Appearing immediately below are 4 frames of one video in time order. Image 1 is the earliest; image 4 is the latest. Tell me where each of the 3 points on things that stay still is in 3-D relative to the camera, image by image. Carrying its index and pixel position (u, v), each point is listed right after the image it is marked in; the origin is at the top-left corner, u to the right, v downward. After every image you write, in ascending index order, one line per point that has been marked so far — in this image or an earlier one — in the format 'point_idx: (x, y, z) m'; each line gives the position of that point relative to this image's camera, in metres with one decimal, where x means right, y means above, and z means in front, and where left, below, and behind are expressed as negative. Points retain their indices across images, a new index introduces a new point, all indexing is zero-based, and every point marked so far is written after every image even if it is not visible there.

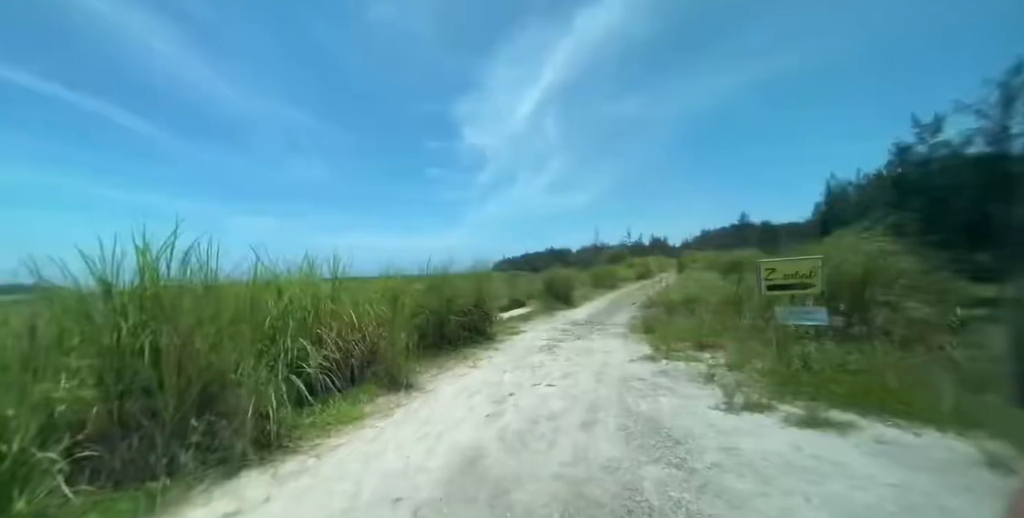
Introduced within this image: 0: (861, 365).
0: (+6.6, -2.0, +7.2) m
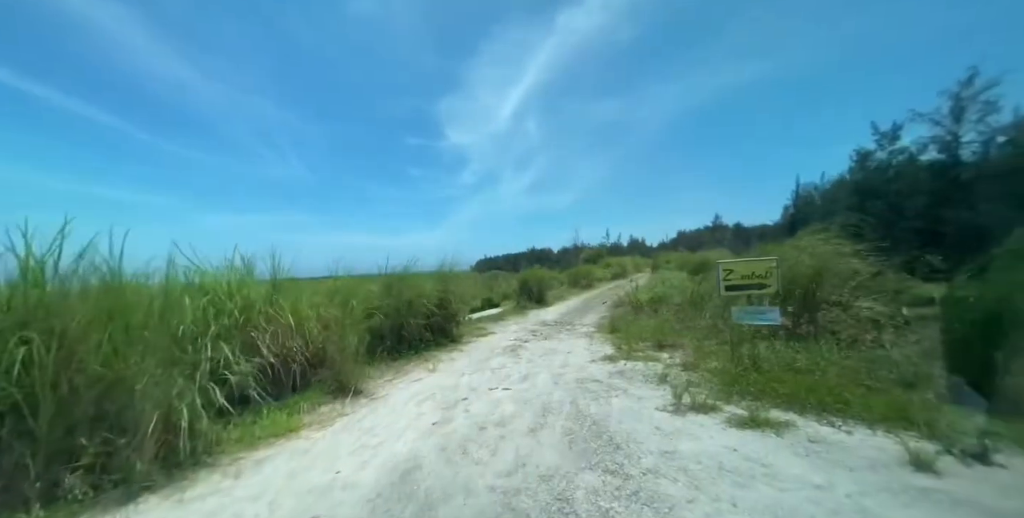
0: (+5.8, -2.1, +7.5) m
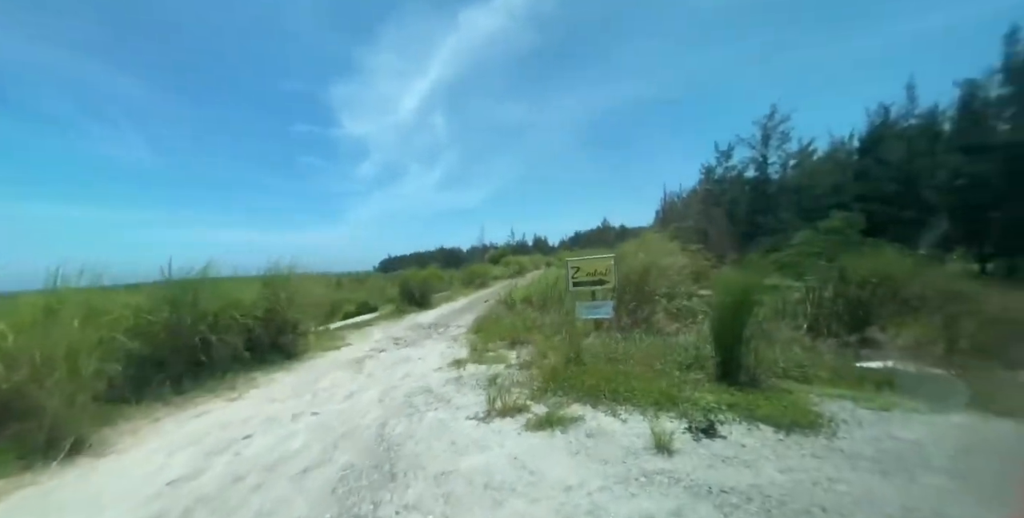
0: (+2.5, -2.1, +8.6) m
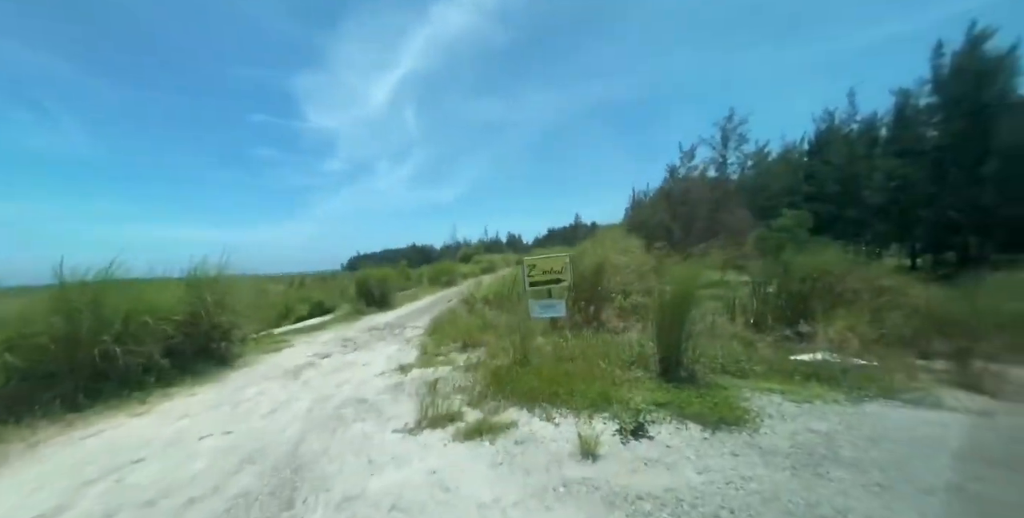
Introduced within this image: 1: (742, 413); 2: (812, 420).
0: (+1.3, -2.1, +8.6) m
1: (+3.0, -2.0, +4.9) m
2: (+3.9, -2.1, +5.0) m
